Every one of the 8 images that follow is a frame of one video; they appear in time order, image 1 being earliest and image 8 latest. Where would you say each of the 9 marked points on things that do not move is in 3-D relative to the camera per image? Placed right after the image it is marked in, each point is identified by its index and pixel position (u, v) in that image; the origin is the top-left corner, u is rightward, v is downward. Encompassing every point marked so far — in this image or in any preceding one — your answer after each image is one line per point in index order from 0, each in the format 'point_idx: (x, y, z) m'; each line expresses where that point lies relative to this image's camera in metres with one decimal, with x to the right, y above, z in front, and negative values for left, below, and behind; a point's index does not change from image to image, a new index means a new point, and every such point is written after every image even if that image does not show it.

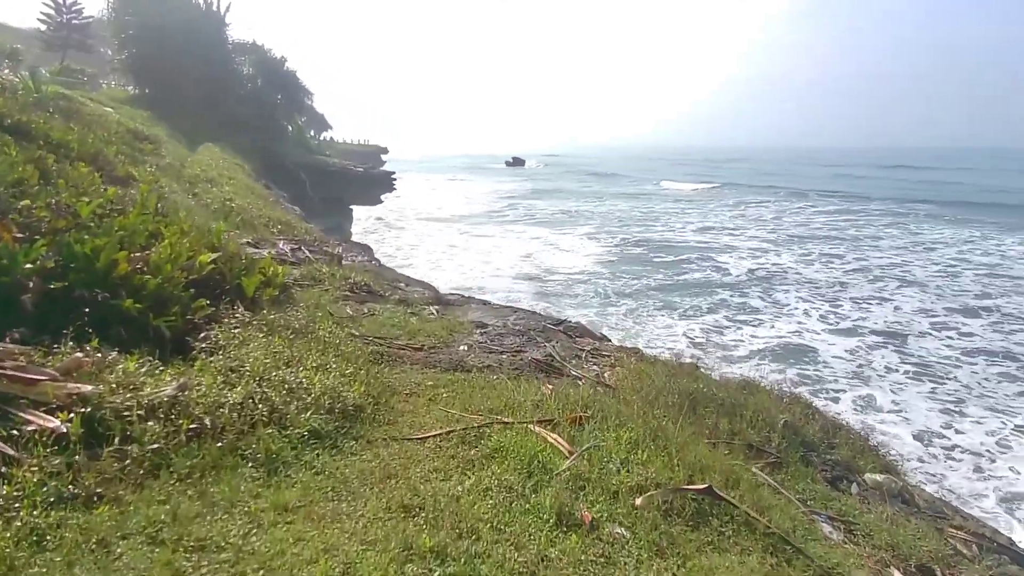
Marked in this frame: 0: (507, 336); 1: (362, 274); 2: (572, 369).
0: (-0.1, -0.6, +6.6) m
1: (-2.6, +0.2, +9.0) m
2: (+0.7, -0.9, +5.7) m
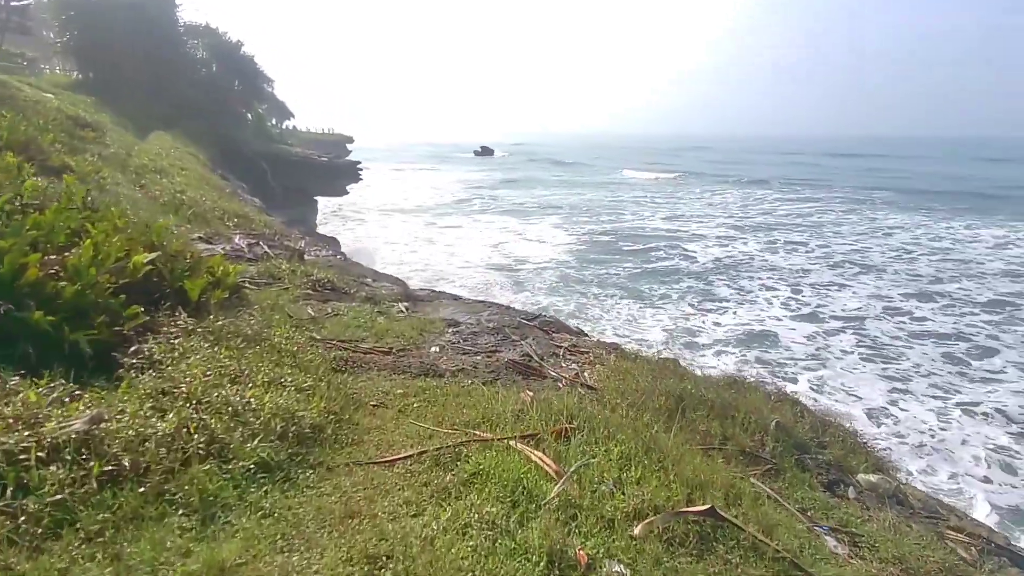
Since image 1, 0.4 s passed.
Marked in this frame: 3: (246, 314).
0: (-0.4, -0.6, +6.2) m
1: (-3.0, +0.3, +8.4) m
2: (+0.4, -0.8, +5.4) m
3: (-2.4, -0.2, +4.7) m
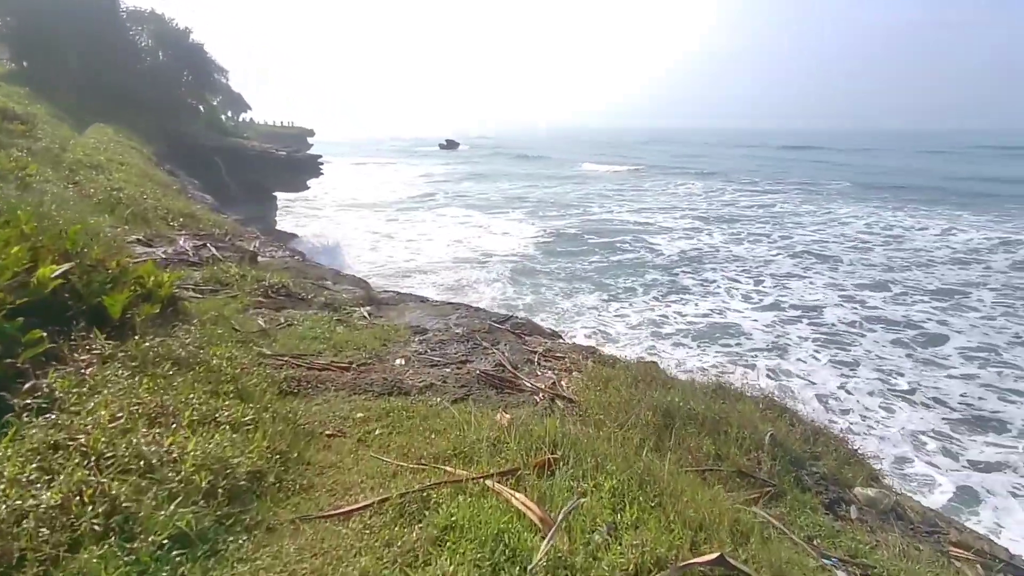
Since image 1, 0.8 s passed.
0: (-0.7, -0.6, +5.8) m
1: (-3.5, +0.2, +7.8) m
2: (+0.1, -0.9, +5.0) m
3: (-2.6, -0.3, +4.1) m
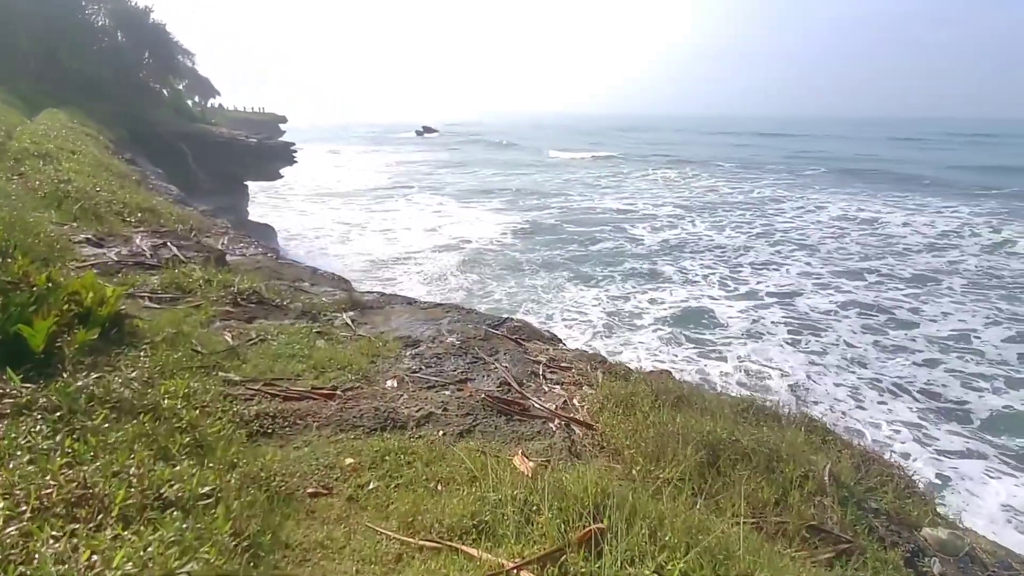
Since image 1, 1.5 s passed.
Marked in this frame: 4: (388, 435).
0: (-0.6, -0.7, +5.1) m
1: (-3.5, +0.1, +7.1) m
2: (+0.2, -1.0, +4.4) m
3: (-2.5, -0.5, +3.4) m
4: (-0.9, -1.0, +3.5) m
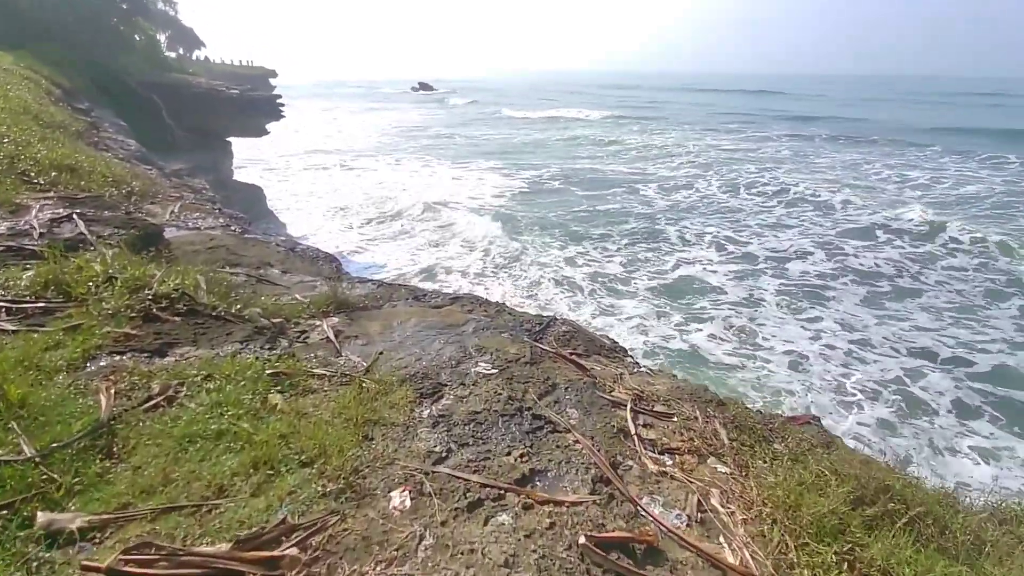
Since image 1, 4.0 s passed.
0: (-0.1, -0.8, +3.1) m
1: (-3.0, +0.2, +4.9) m
2: (+0.7, -1.1, +2.4) m
3: (-2.0, -0.7, +1.3) m
4: (-0.4, -1.2, +1.5) m
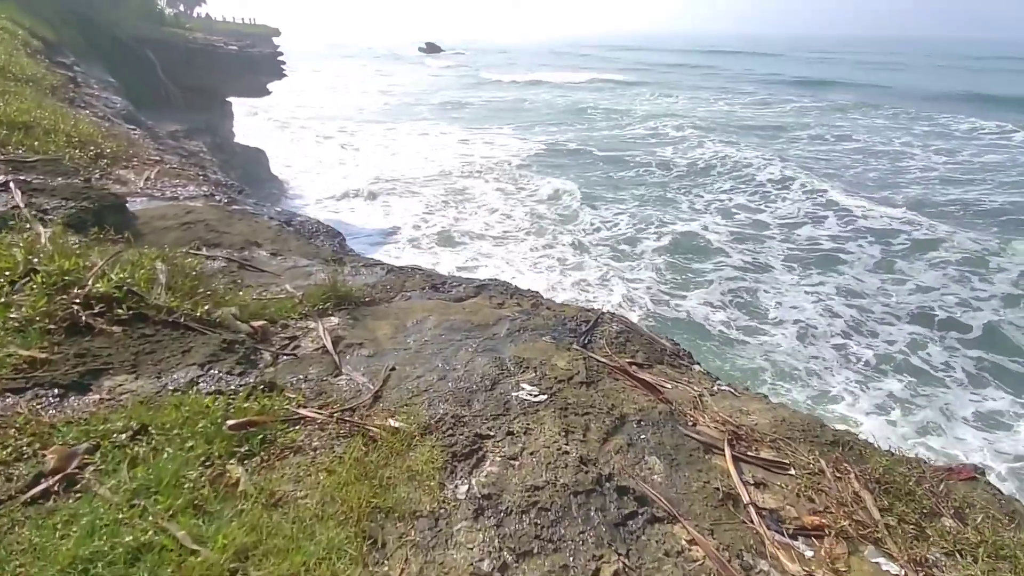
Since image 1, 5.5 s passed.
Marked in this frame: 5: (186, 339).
0: (+0.2, -0.8, +2.1) m
1: (-2.7, +0.3, +3.9) m
2: (+1.0, -1.2, +1.4) m
3: (-1.7, -0.8, +0.3) m
4: (-0.1, -1.3, +0.5) m
5: (-1.9, -0.2, +3.0) m
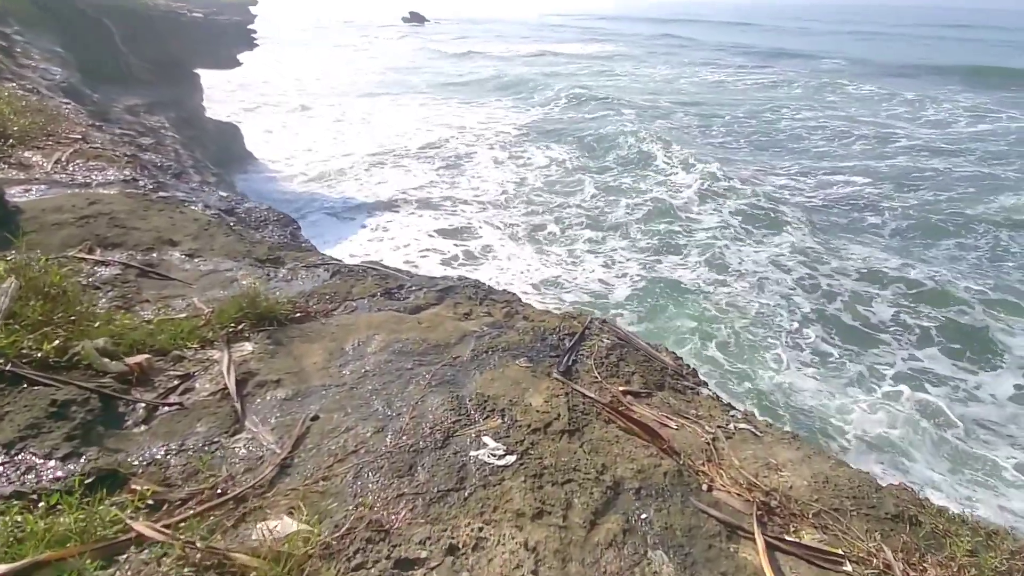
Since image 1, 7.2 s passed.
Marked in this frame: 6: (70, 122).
0: (0.0, -1.0, +1.3) m
1: (-2.9, +0.2, +3.0) m
2: (+0.9, -1.4, +0.6) m
3: (-1.8, -1.1, -0.5) m
4: (-0.2, -1.6, -0.3) m
5: (-2.1, -0.4, +2.1) m
6: (-6.5, +2.5, +7.7) m
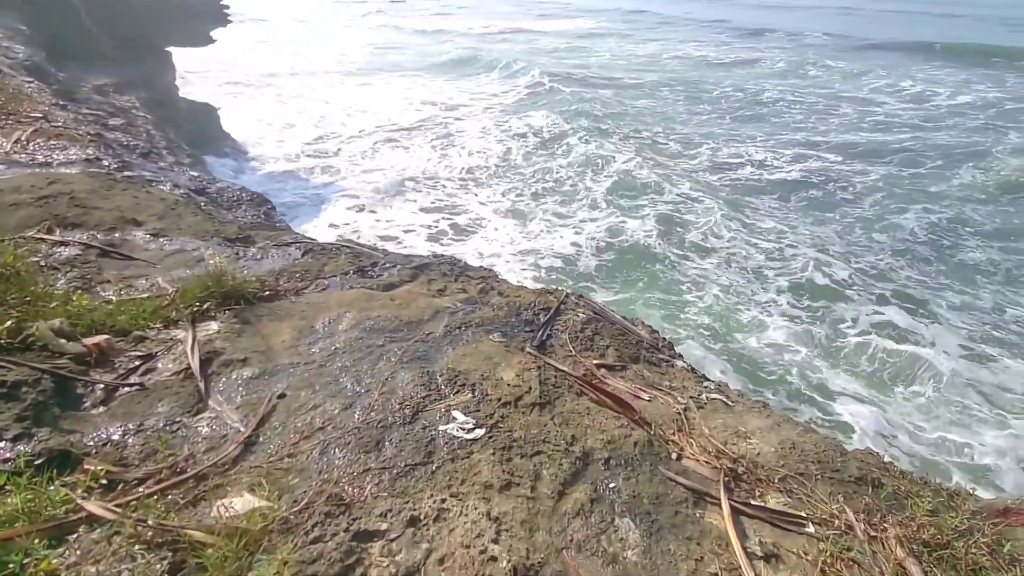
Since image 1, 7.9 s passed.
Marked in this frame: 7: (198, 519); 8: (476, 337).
0: (-0.1, -0.9, +1.3) m
1: (-3.0, +0.3, +2.9) m
2: (+0.8, -1.3, +0.7) m
3: (-1.9, -1.1, -0.5) m
4: (-0.3, -1.5, -0.2) m
5: (-2.2, -0.3, +2.0) m
6: (-6.8, +2.7, +7.5) m
7: (-1.1, -0.8, +1.9) m
8: (-0.2, -0.3, +3.1) m
